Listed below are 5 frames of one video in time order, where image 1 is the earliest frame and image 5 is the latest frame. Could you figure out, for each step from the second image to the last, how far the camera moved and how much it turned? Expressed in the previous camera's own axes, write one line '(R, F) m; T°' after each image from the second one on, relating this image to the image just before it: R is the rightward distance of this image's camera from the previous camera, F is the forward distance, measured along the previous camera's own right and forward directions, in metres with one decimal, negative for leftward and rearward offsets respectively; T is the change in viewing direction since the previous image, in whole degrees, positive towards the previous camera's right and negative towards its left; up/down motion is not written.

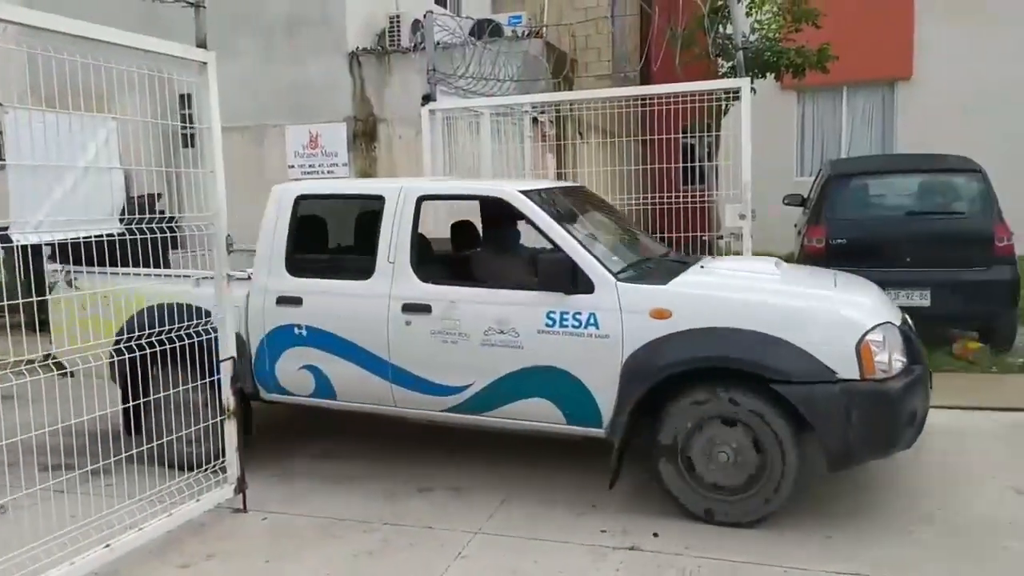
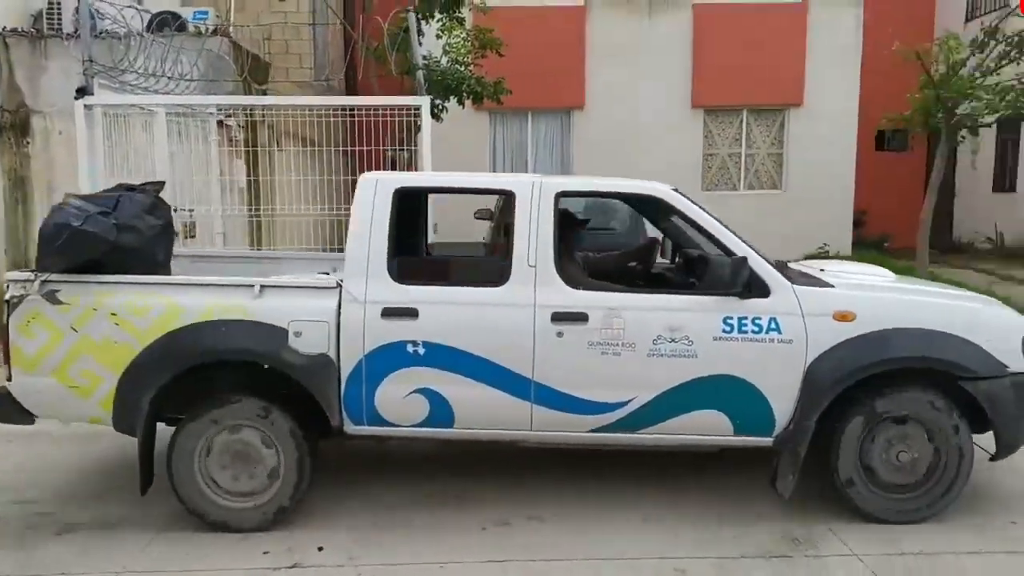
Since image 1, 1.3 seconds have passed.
(-1.5, +0.6) m; +19°
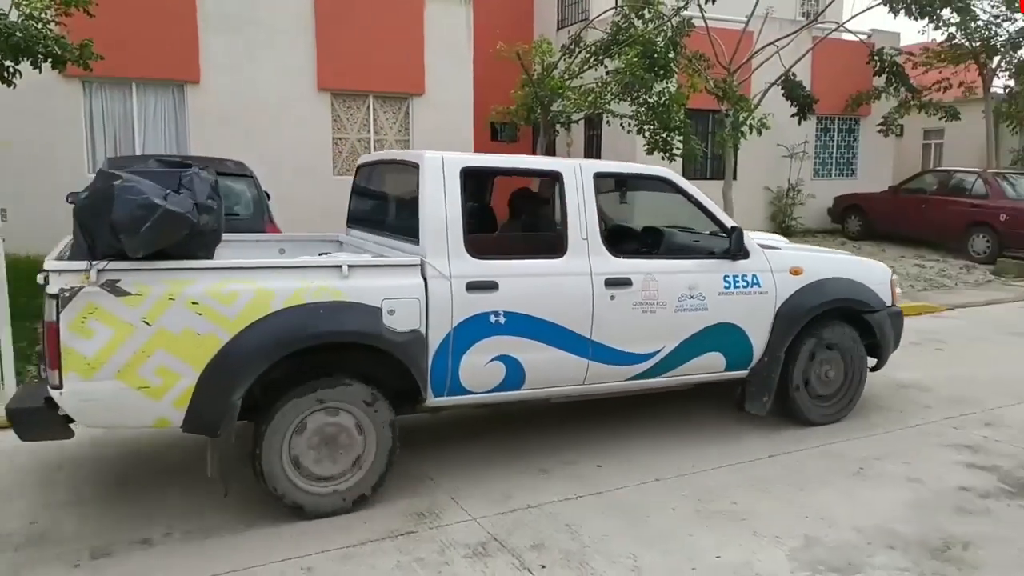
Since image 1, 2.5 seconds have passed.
(-1.5, 0.0) m; +25°
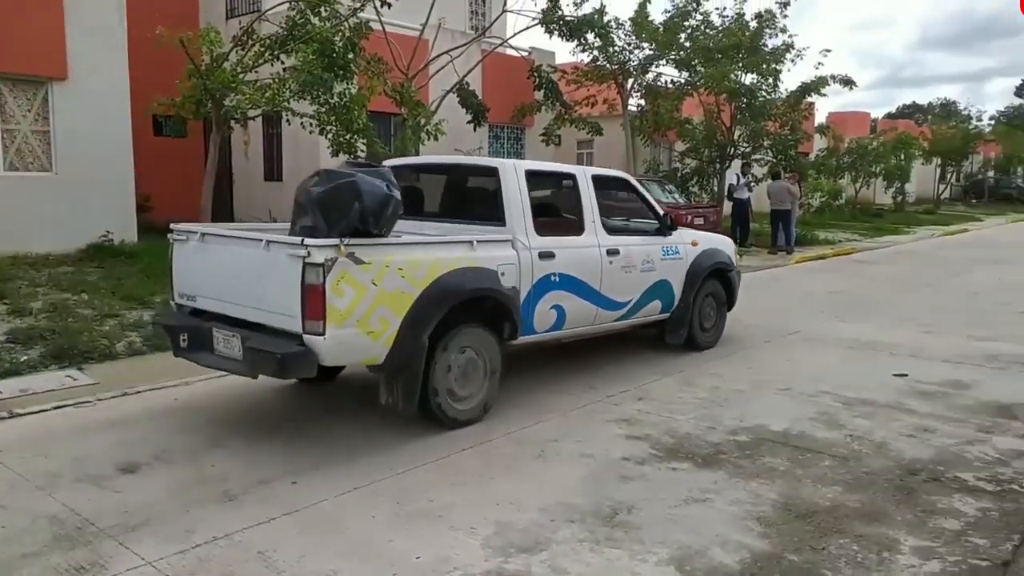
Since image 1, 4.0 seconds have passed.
(-1.3, 0.0) m; +23°
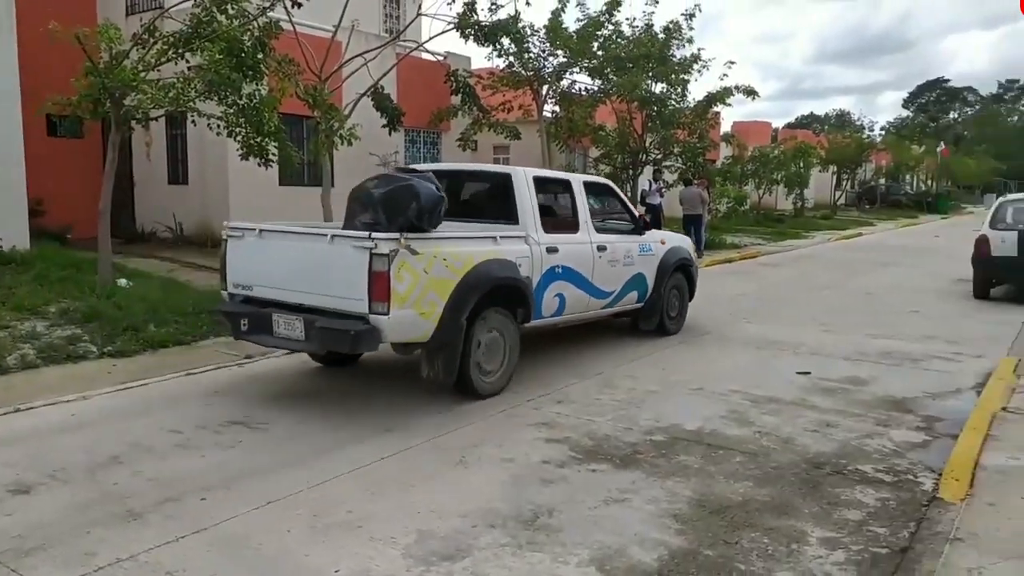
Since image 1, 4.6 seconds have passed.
(-0.2, +0.1) m; +6°
